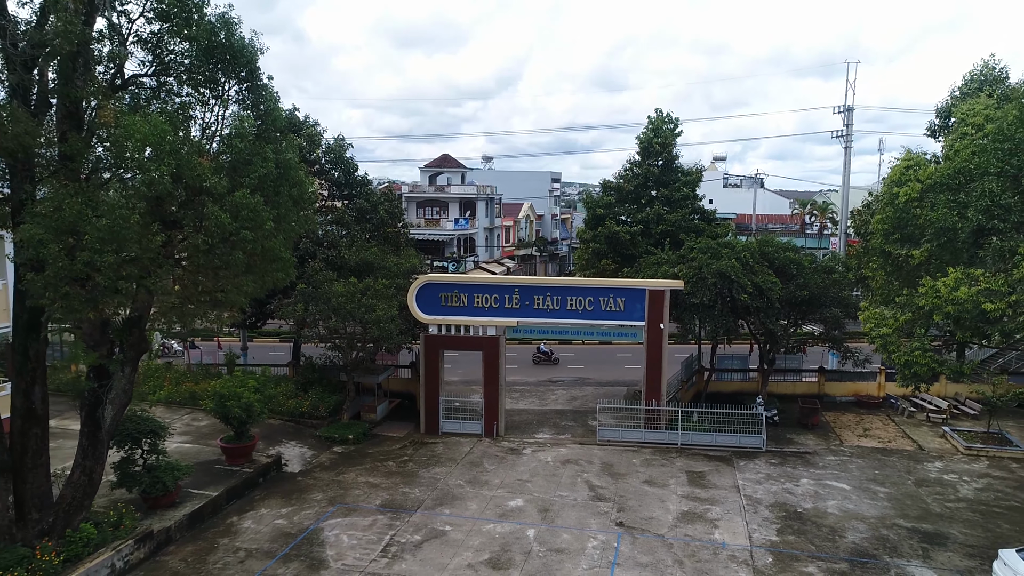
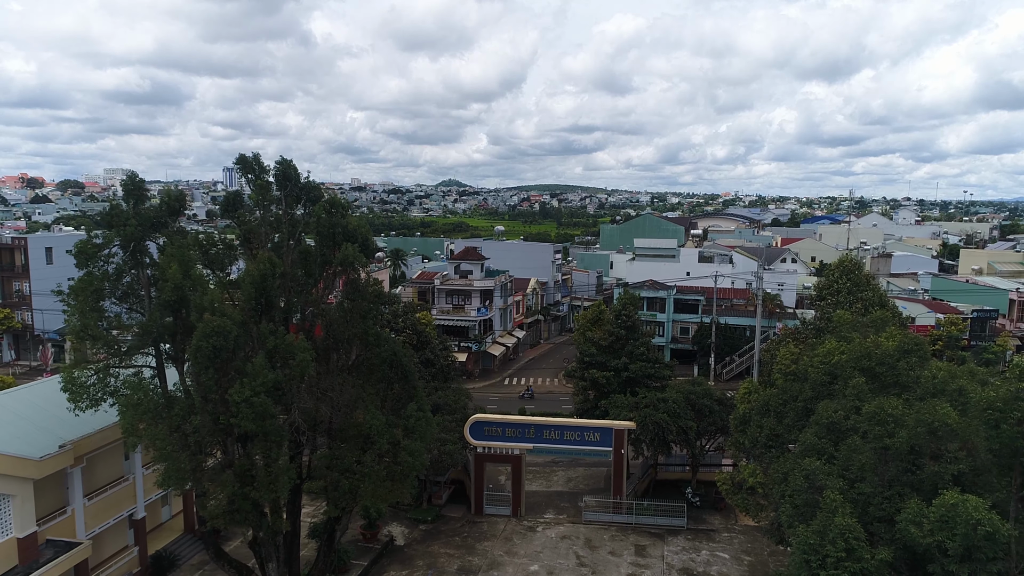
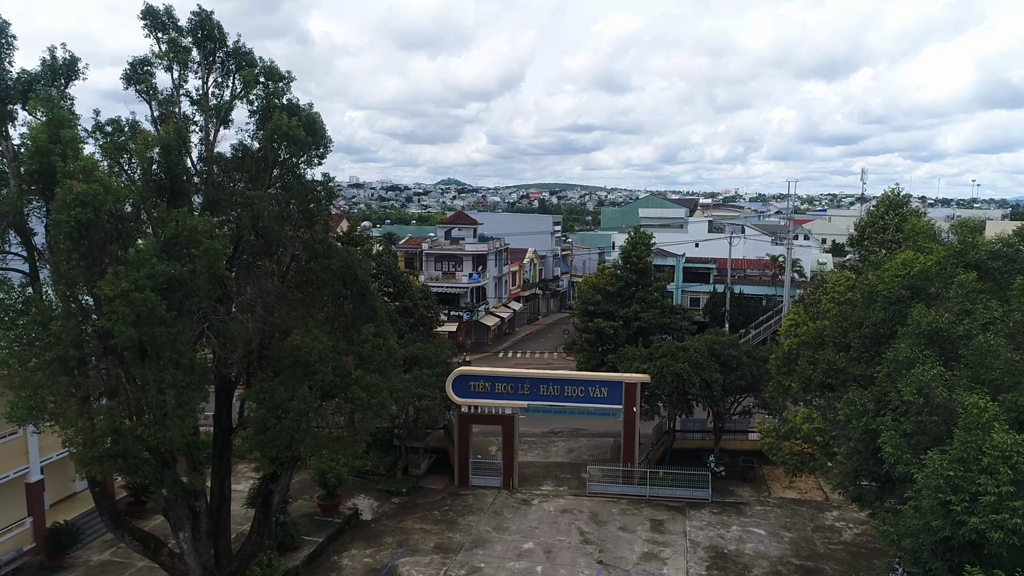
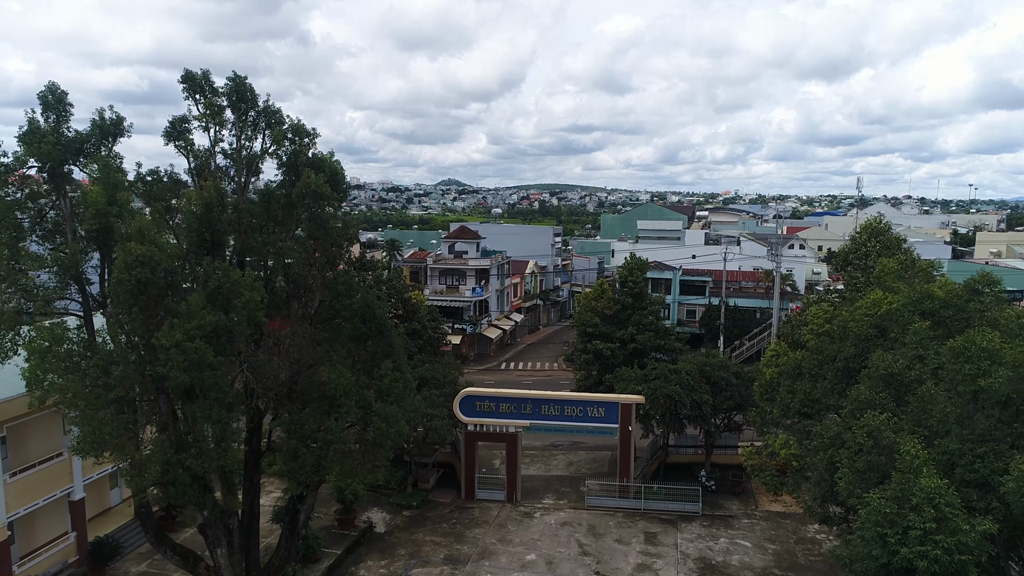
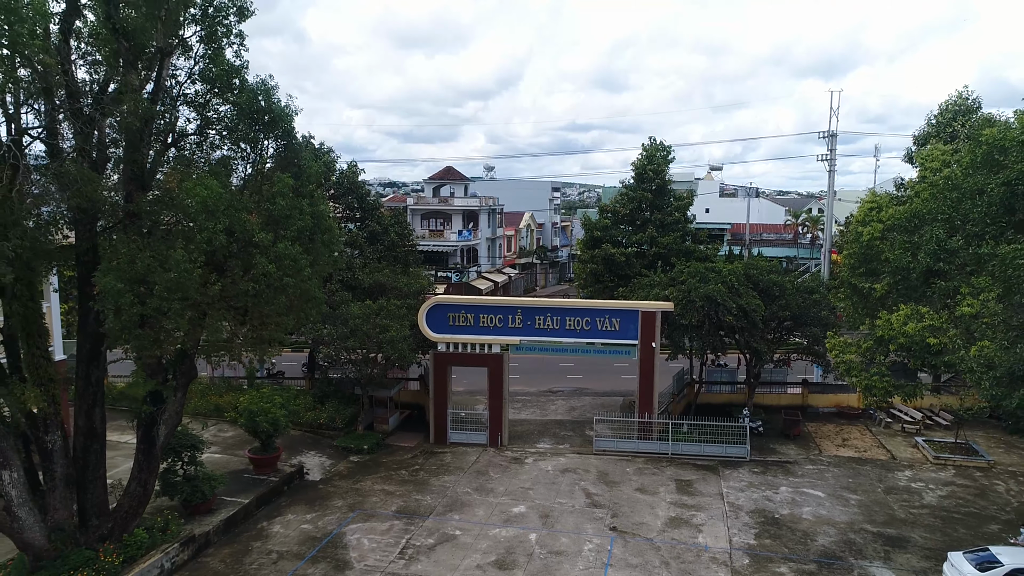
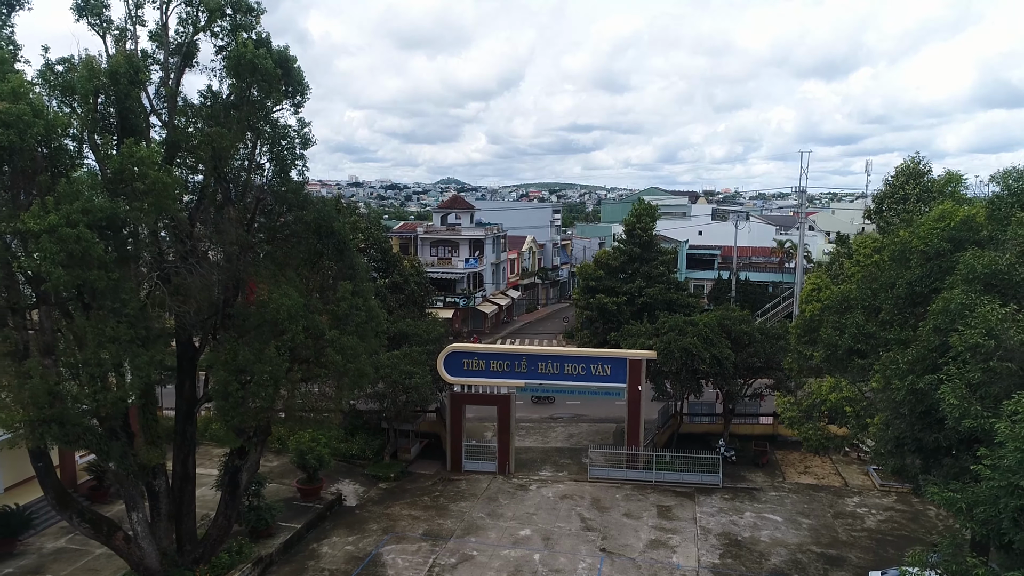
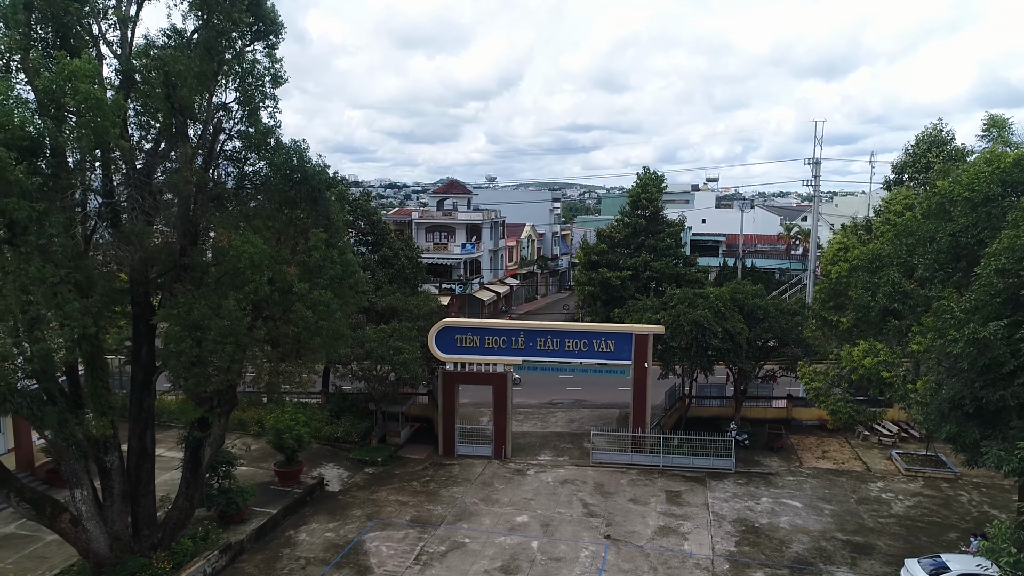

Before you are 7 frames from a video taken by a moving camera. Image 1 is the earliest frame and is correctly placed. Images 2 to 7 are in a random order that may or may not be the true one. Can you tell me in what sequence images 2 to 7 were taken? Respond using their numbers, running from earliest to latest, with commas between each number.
5, 7, 6, 3, 4, 2
